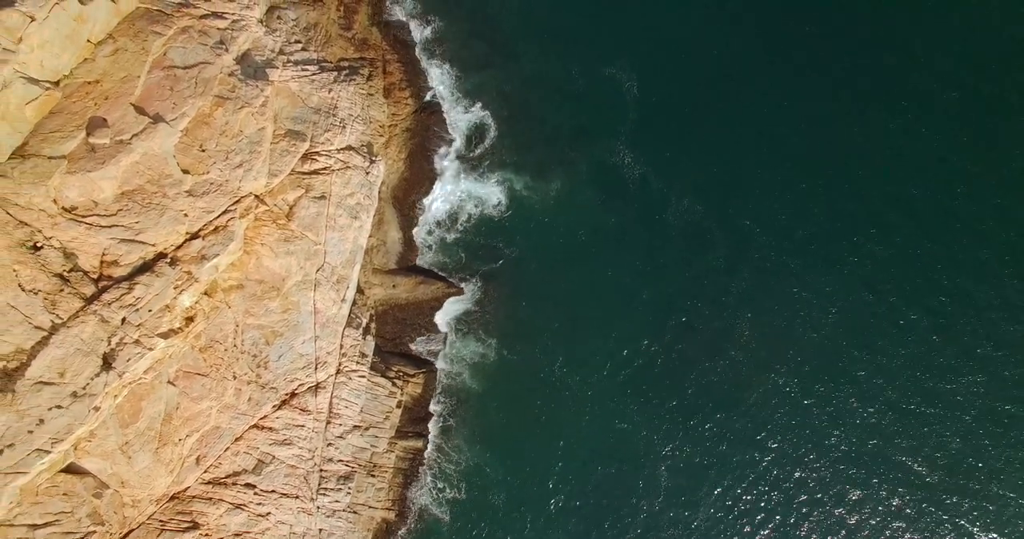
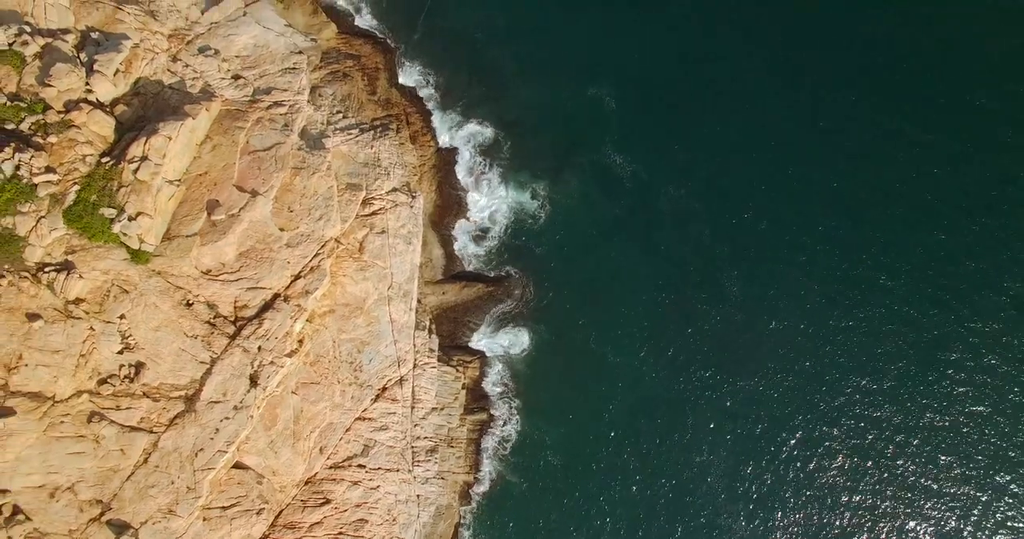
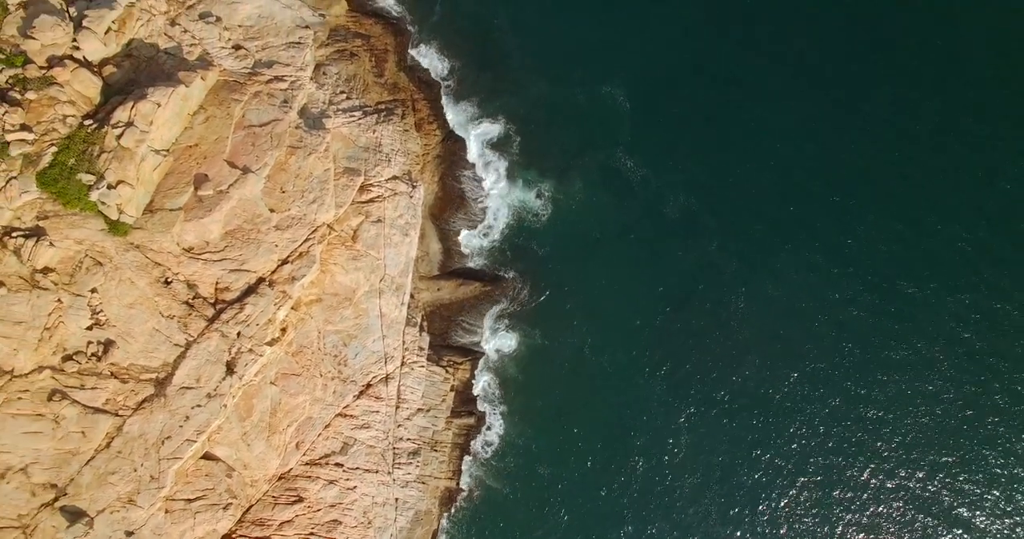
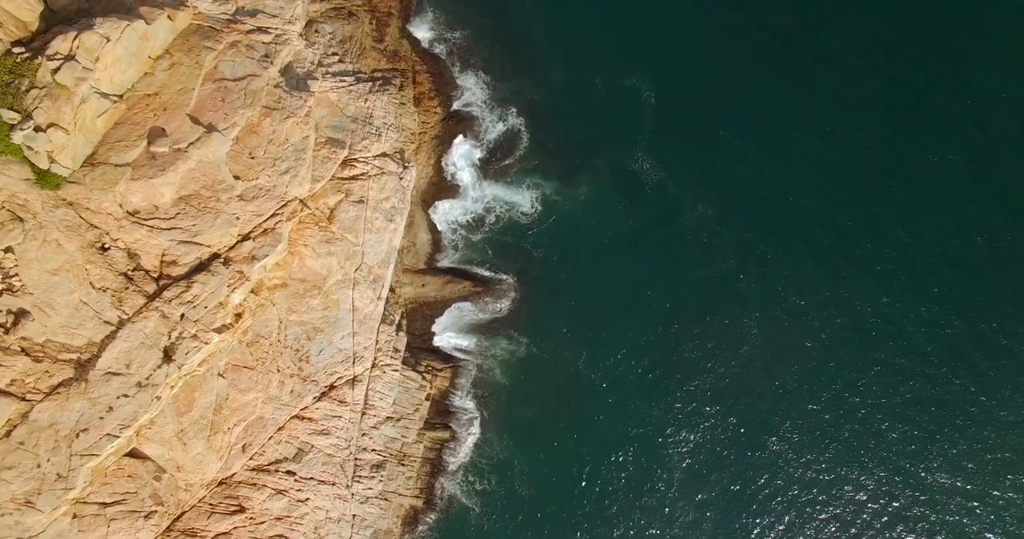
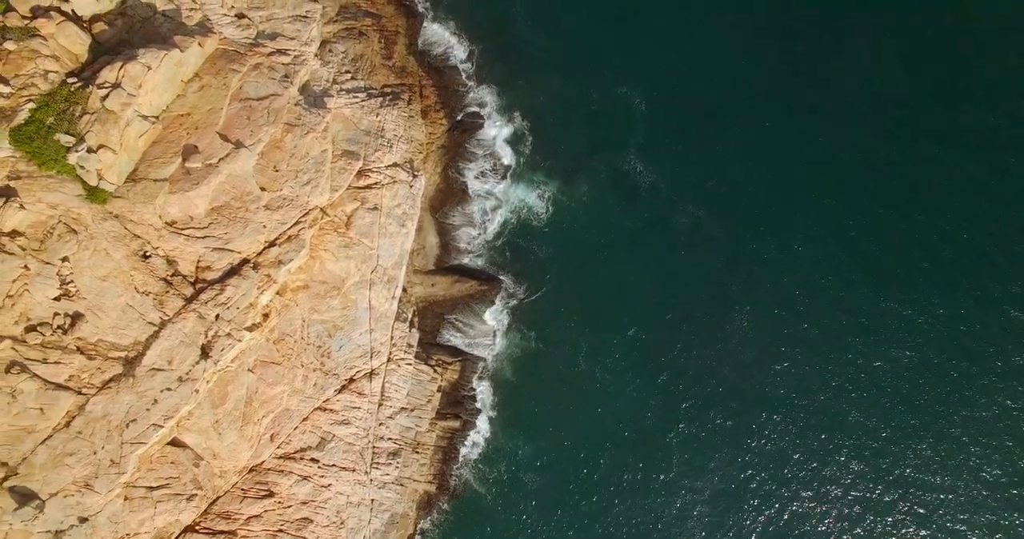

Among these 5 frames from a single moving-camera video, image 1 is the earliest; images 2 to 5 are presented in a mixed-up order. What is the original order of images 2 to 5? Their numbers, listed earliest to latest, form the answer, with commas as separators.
4, 5, 3, 2
